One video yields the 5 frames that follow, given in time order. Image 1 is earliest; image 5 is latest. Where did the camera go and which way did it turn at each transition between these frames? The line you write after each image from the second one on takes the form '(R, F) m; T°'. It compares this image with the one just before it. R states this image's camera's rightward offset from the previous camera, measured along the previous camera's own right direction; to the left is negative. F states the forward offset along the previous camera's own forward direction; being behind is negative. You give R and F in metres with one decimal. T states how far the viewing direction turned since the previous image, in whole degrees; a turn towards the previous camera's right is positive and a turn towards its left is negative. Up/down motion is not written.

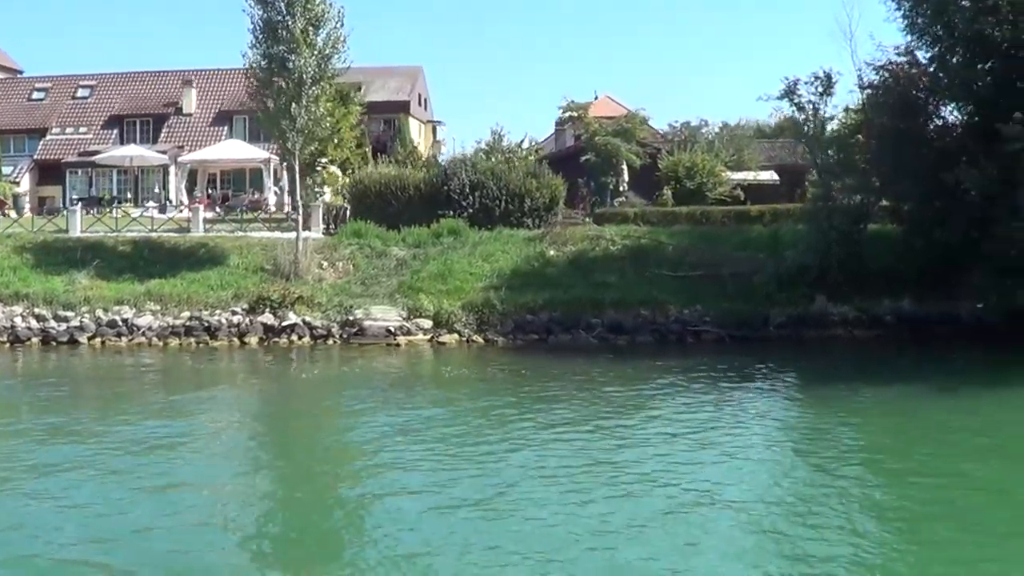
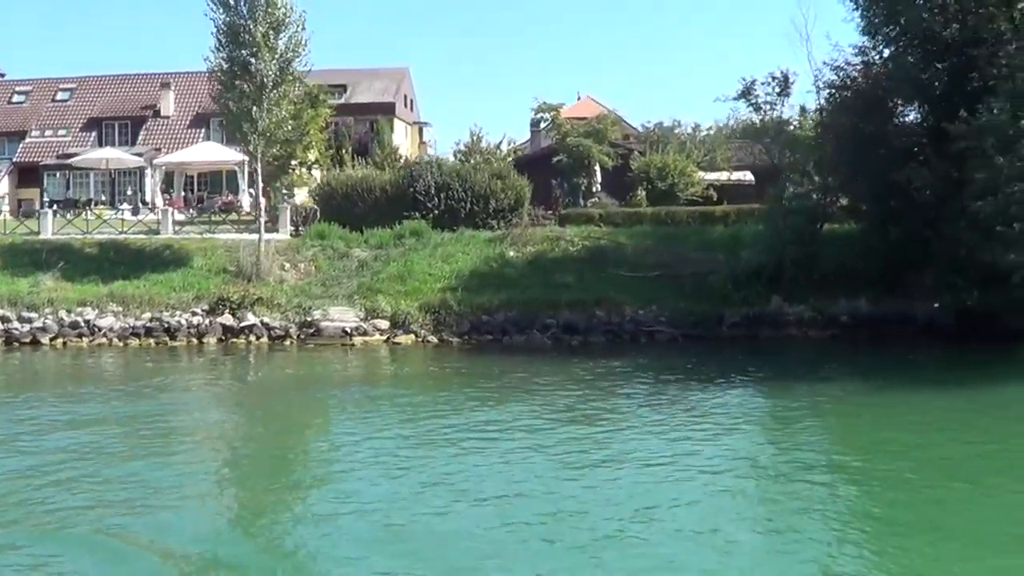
(+1.2, -0.2) m; 0°
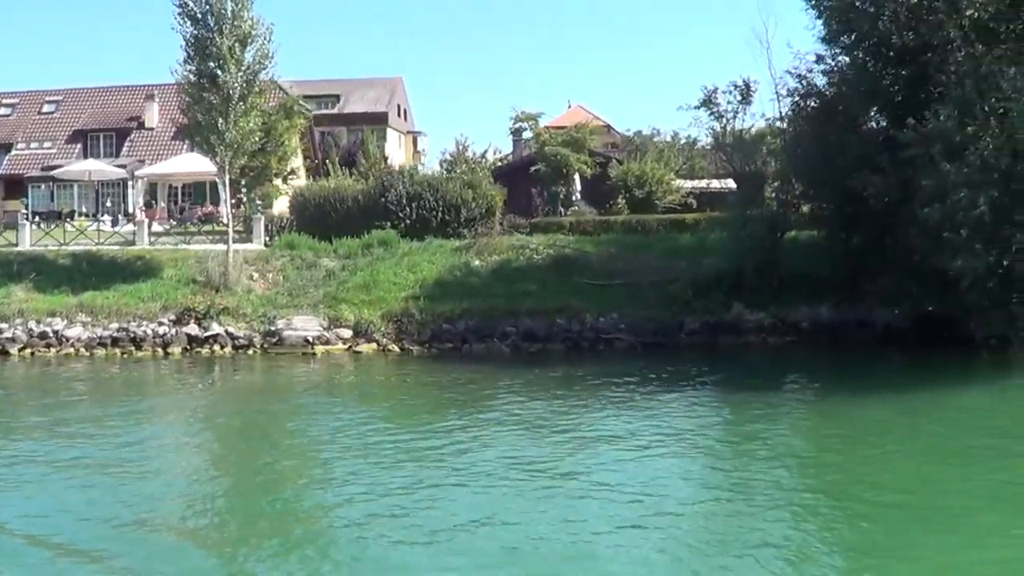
(+1.3, -0.2) m; -1°
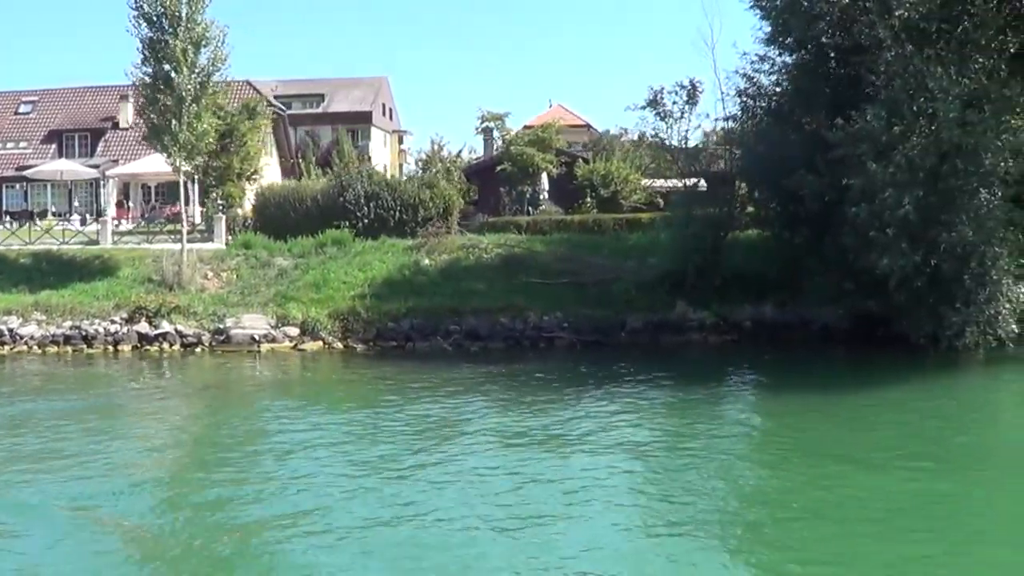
(+1.6, -0.3) m; -1°
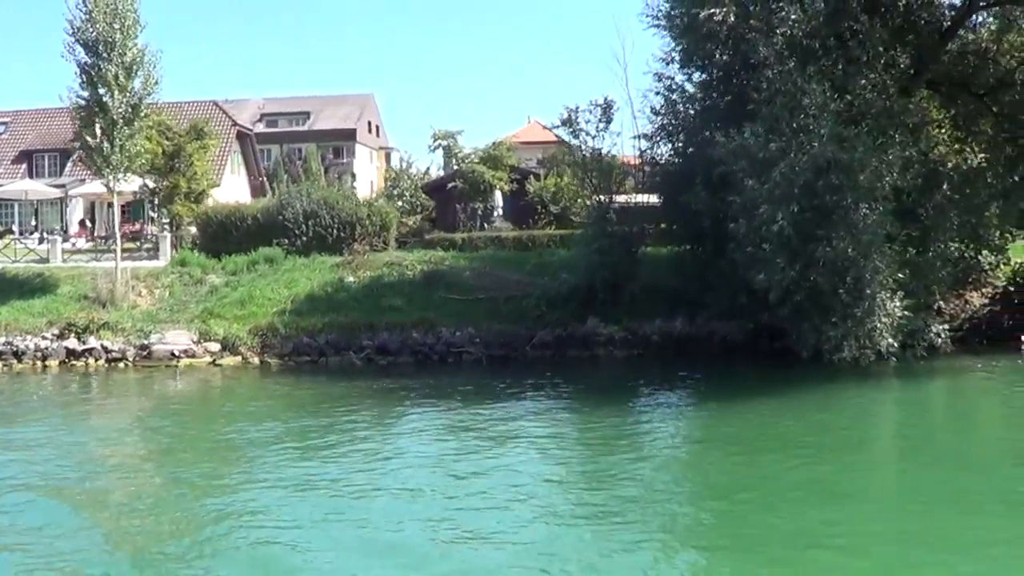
(+3.0, -0.5) m; -2°
